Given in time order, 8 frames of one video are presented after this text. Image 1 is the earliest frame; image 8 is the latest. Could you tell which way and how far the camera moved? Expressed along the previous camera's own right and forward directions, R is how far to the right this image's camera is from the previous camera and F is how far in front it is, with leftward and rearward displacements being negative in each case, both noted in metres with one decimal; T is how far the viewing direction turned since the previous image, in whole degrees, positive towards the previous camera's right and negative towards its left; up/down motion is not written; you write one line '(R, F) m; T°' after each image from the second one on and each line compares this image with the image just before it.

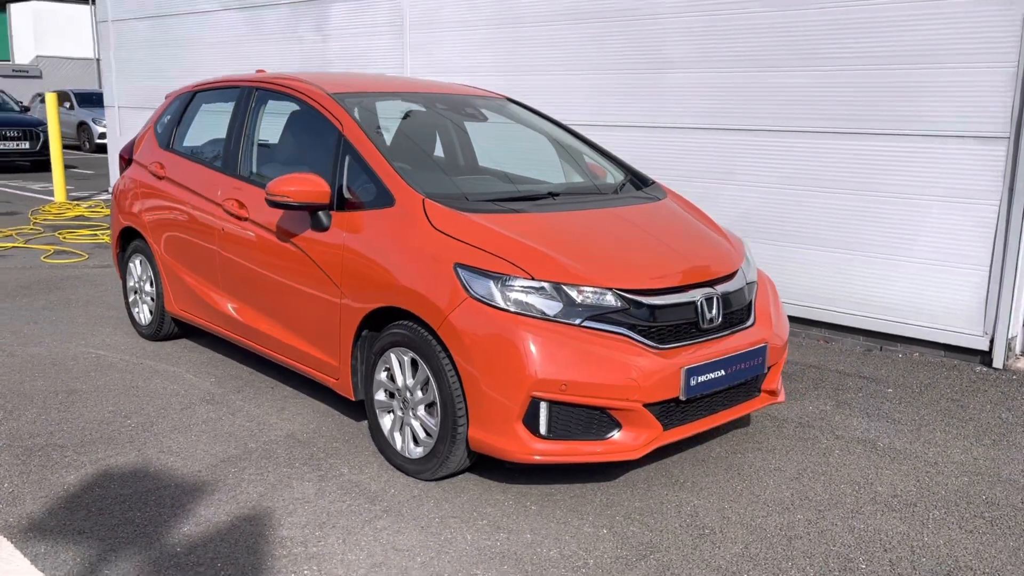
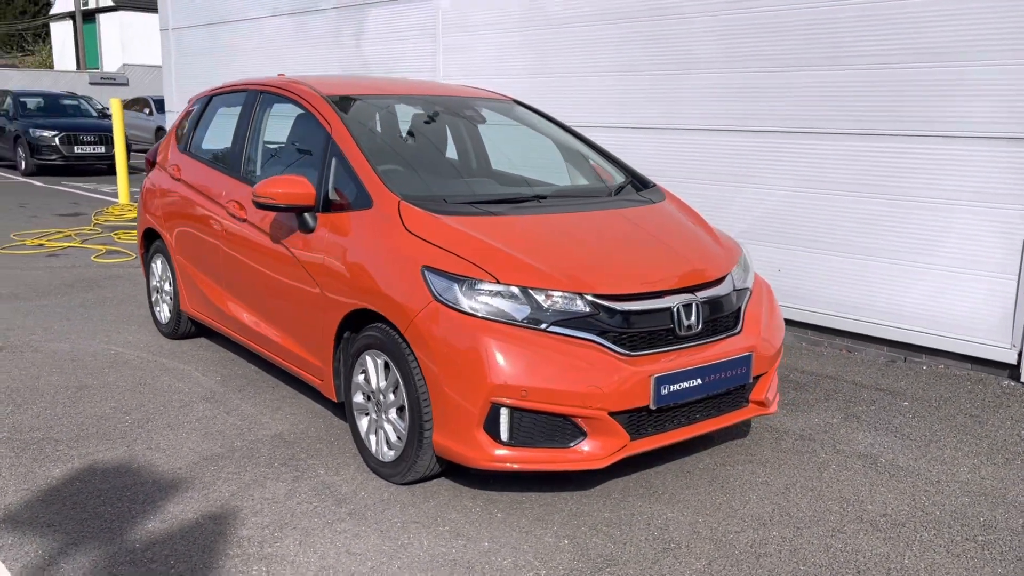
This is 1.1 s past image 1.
(+0.4, +0.1) m; -5°
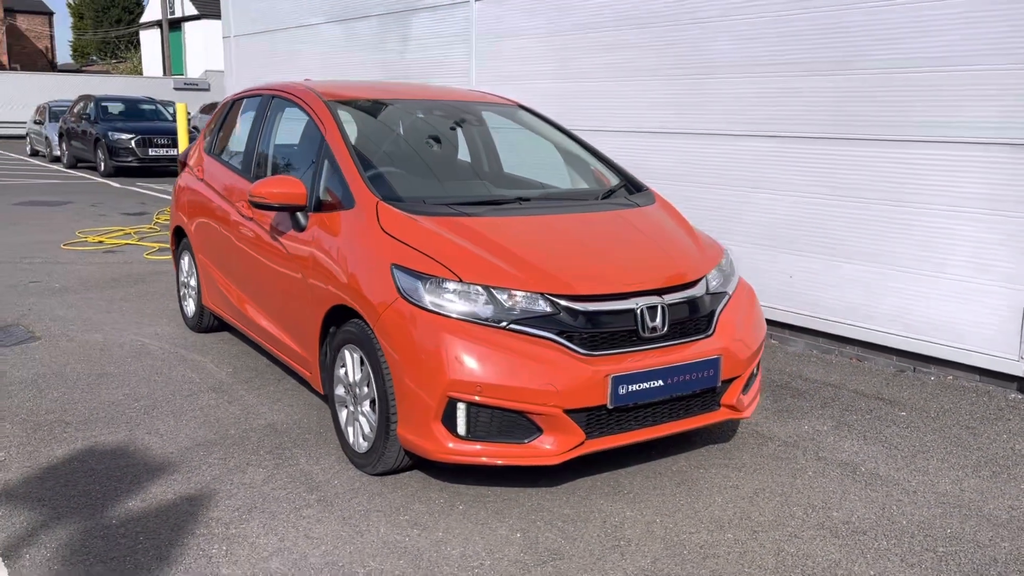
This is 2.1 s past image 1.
(+0.4, -0.1) m; -5°
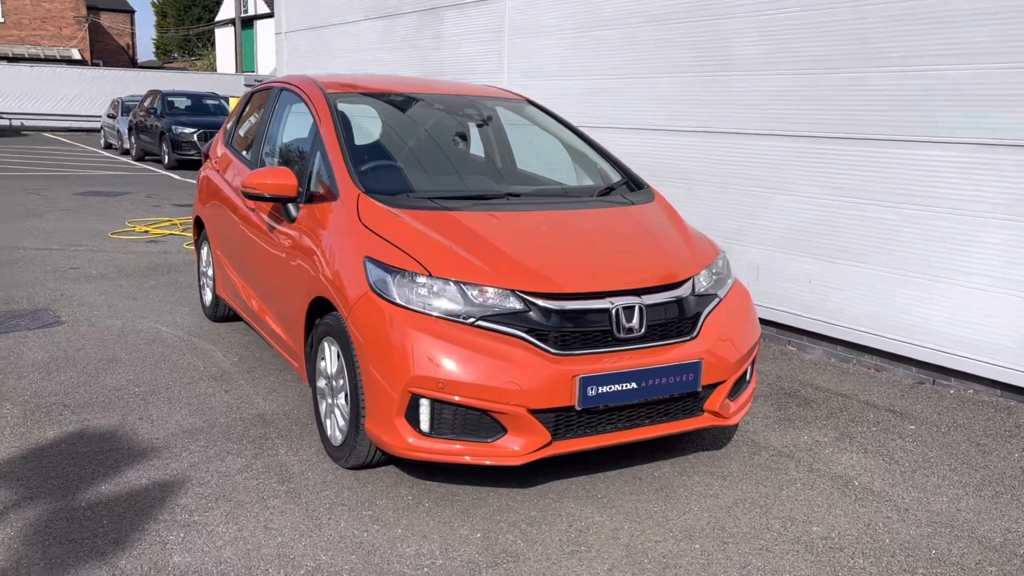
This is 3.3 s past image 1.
(+0.3, +0.1) m; -4°
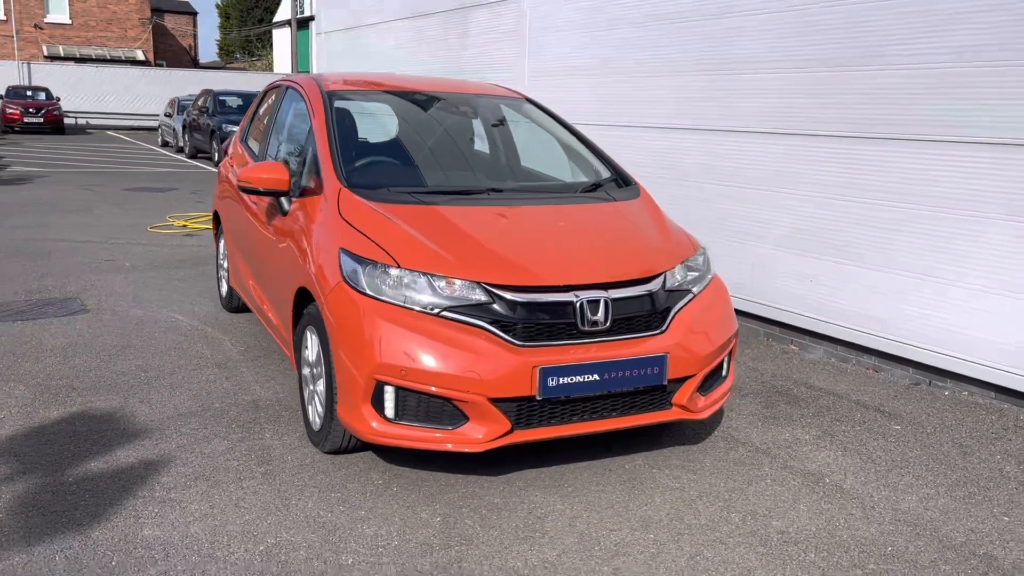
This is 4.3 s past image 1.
(+0.3, -0.1) m; -3°
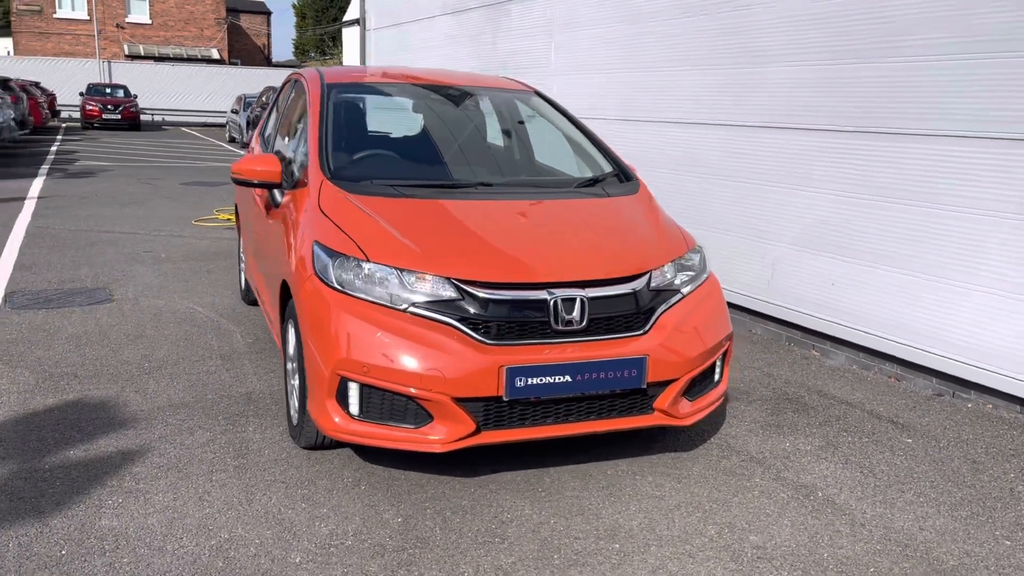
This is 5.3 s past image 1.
(+0.3, +0.1) m; -4°
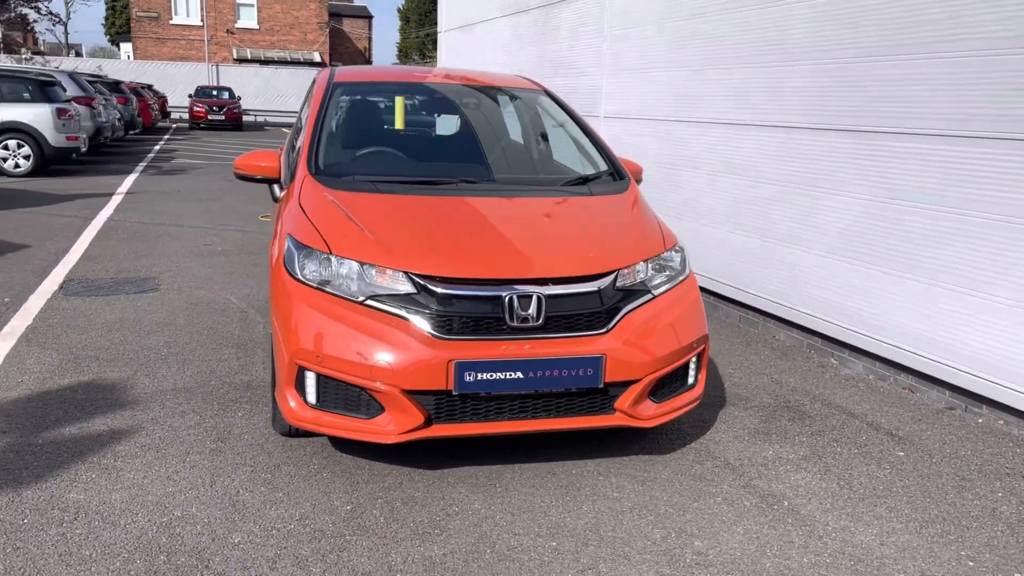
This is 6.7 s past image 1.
(+0.5, 0.0) m; -6°
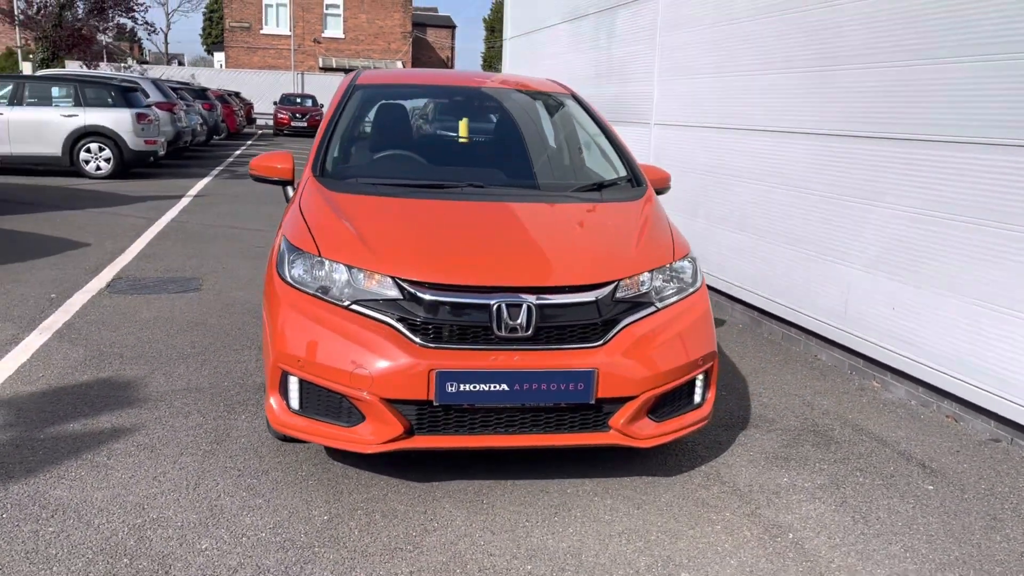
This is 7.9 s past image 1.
(+0.3, +0.1) m; -5°
